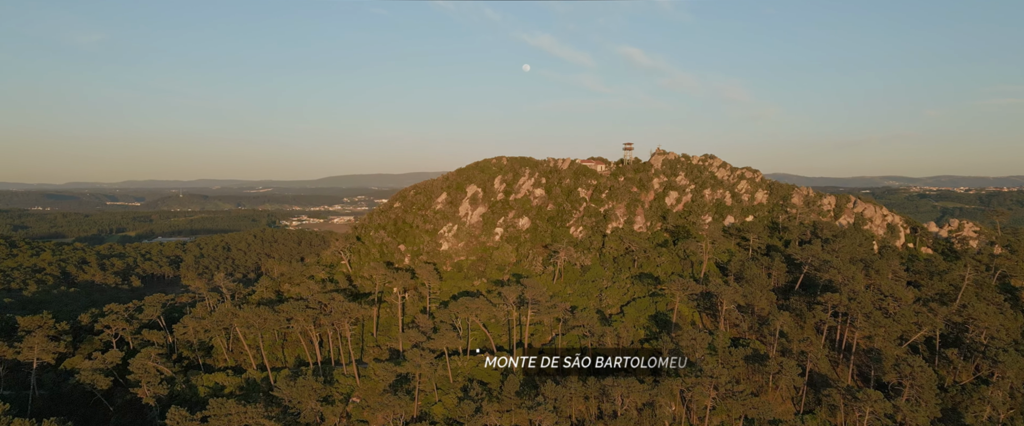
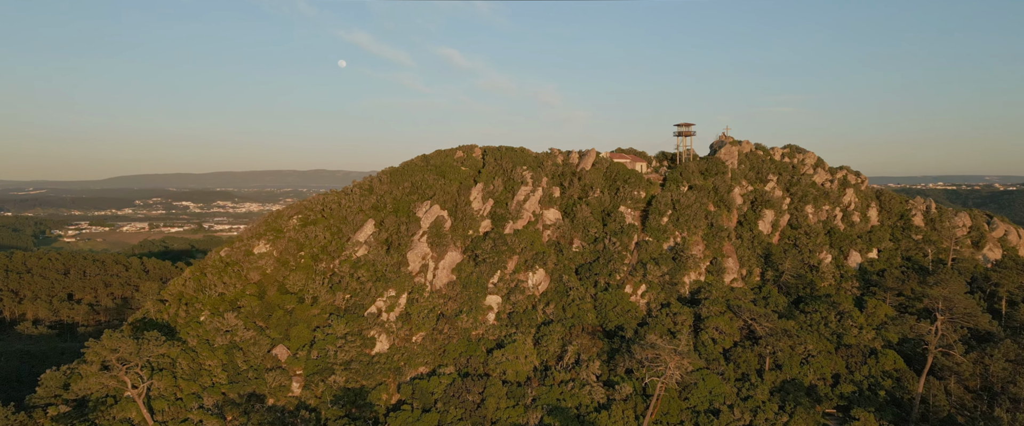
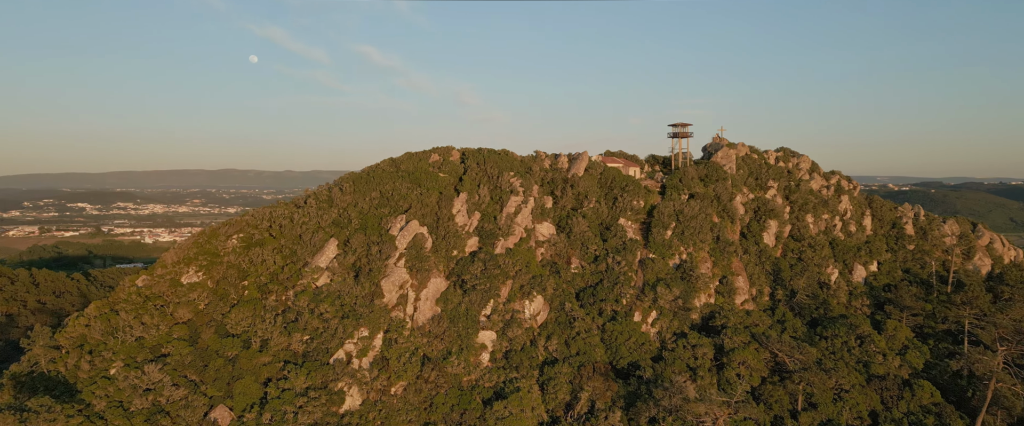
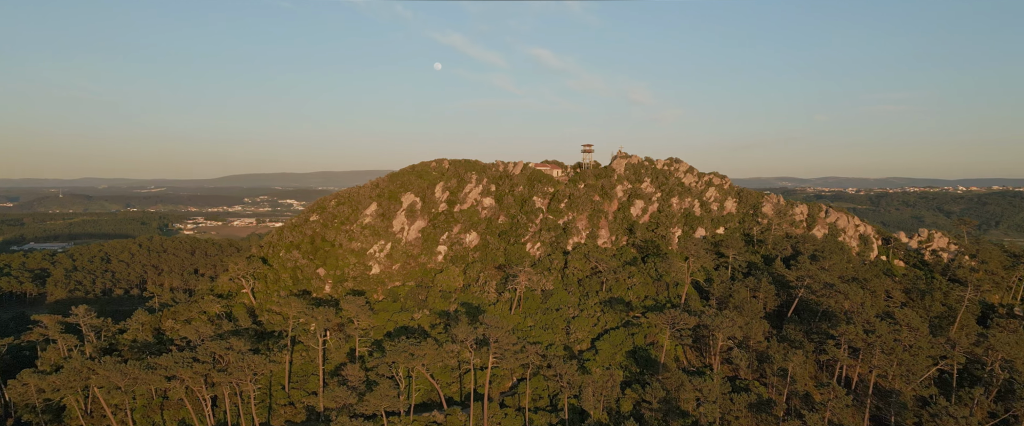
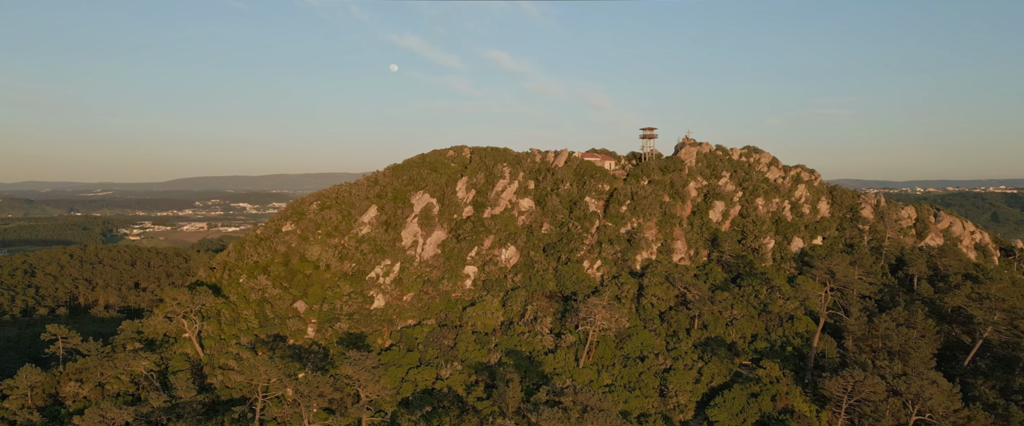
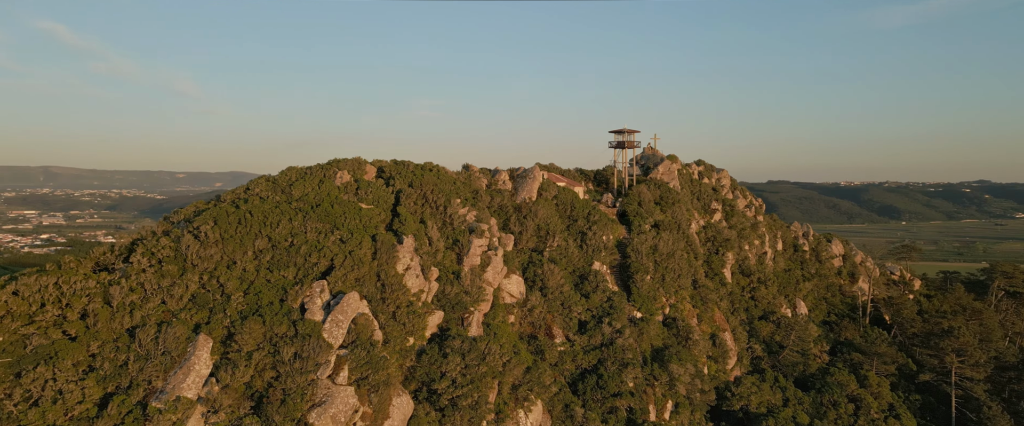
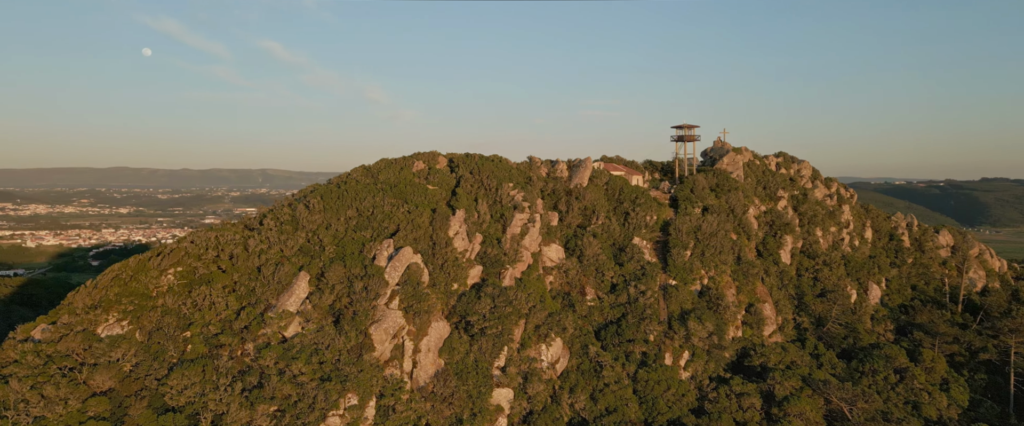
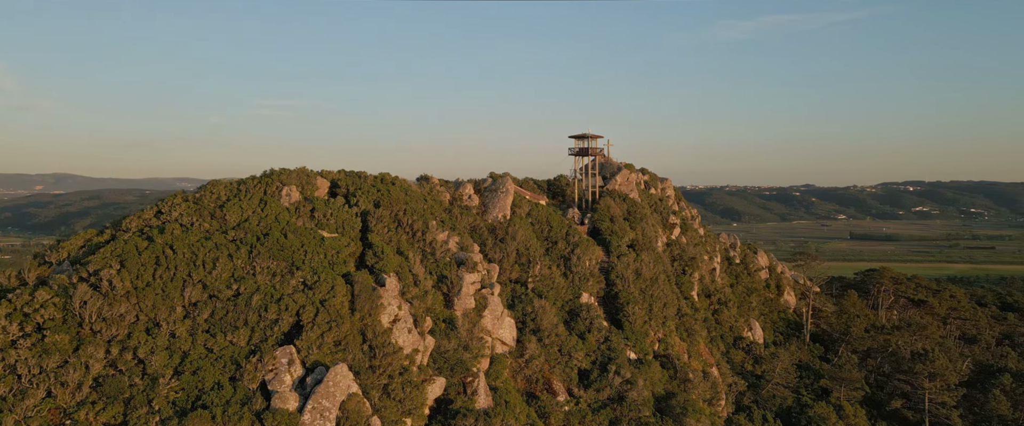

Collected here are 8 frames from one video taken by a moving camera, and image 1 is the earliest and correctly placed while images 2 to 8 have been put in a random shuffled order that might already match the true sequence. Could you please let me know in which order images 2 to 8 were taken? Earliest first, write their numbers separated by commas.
4, 5, 2, 3, 7, 6, 8
